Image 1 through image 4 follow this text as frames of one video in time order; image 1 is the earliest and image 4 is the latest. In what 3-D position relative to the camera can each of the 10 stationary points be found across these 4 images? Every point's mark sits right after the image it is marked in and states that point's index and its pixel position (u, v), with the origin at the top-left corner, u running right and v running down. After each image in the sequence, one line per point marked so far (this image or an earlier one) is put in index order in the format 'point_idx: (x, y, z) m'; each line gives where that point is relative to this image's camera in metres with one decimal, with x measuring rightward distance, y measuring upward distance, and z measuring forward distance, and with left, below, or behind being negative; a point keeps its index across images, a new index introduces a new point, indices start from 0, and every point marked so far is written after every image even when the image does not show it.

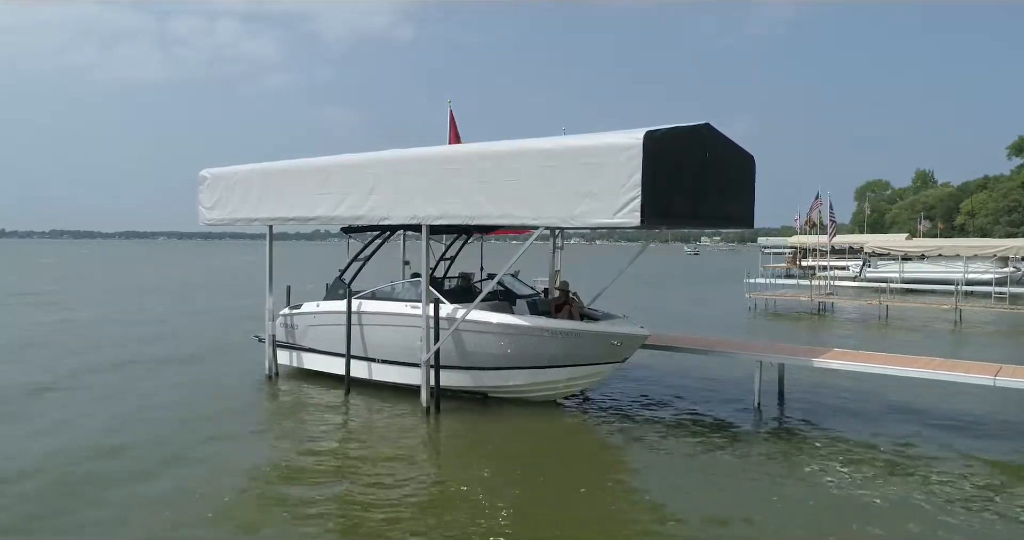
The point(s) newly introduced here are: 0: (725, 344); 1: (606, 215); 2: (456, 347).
0: (+3.3, -1.1, +11.3) m
1: (+1.0, +0.6, +8.1) m
2: (-0.8, -1.1, +10.6) m
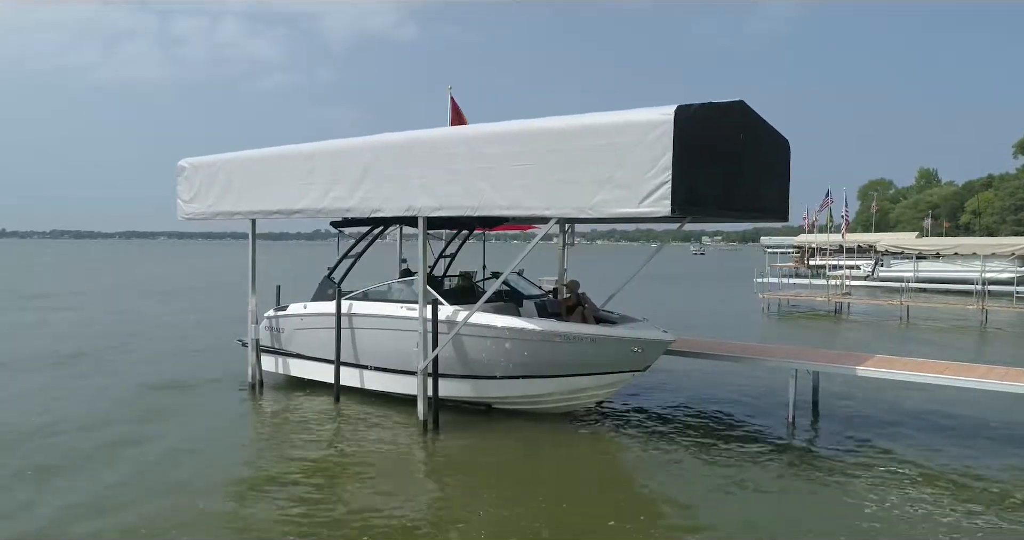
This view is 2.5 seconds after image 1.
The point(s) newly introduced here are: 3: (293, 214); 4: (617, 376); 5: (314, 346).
0: (+3.4, -1.1, +10.2) m
1: (+1.1, +0.6, +7.0) m
2: (-0.7, -1.1, +9.5) m
3: (-3.0, +0.8, +9.9) m
4: (+1.3, -1.3, +9.1) m
5: (-3.0, -1.2, +11.2) m
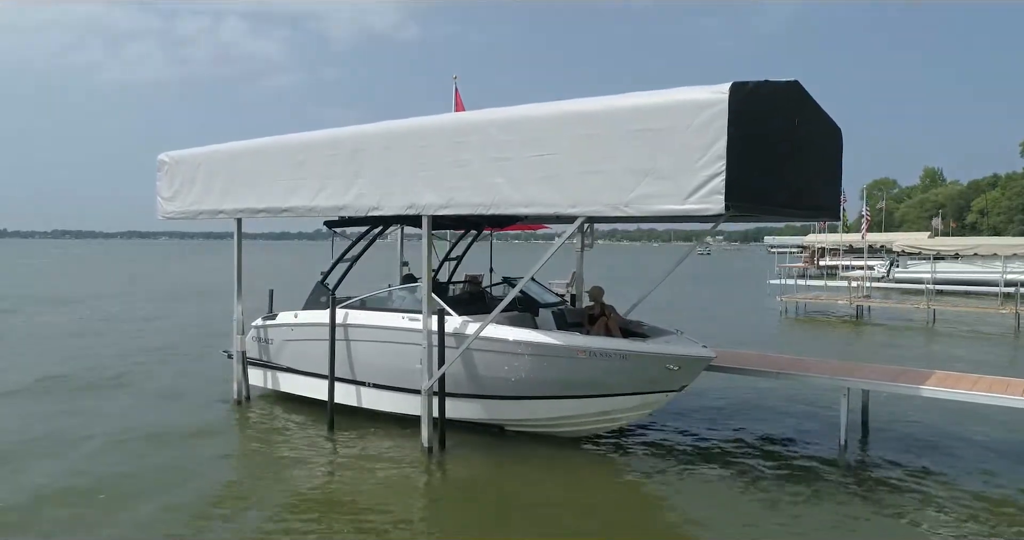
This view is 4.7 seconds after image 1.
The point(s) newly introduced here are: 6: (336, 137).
0: (+3.6, -1.2, +9.1) m
1: (+1.3, +0.6, +5.9) m
2: (-0.5, -1.2, +8.5) m
3: (-2.8, +0.7, +8.9) m
4: (+1.5, -1.4, +8.0) m
5: (-2.9, -1.2, +10.1) m
6: (-2.0, +1.5, +8.3) m
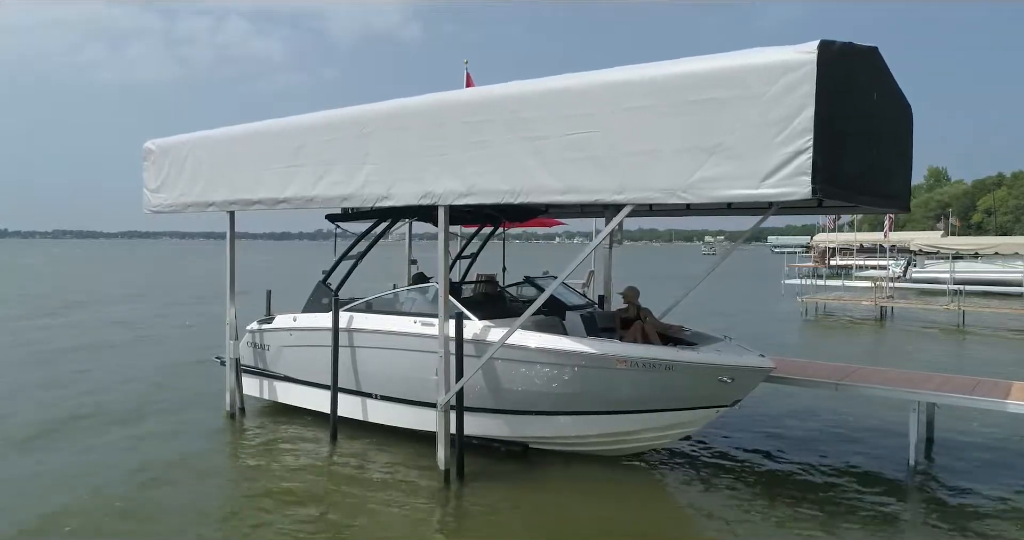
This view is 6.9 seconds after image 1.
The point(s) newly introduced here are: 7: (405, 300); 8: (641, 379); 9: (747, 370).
0: (+3.8, -1.1, +8.2) m
1: (+1.6, +0.6, +5.0) m
2: (-0.3, -1.2, +7.5) m
3: (-2.5, +0.7, +7.9) m
4: (+1.8, -1.4, +7.1) m
5: (-2.6, -1.2, +9.2) m
6: (-1.7, +1.5, +7.3) m
7: (-1.2, -0.3, +8.3) m
8: (+1.2, -1.0, +7.0) m
9: (+2.2, -0.9, +6.8) m
